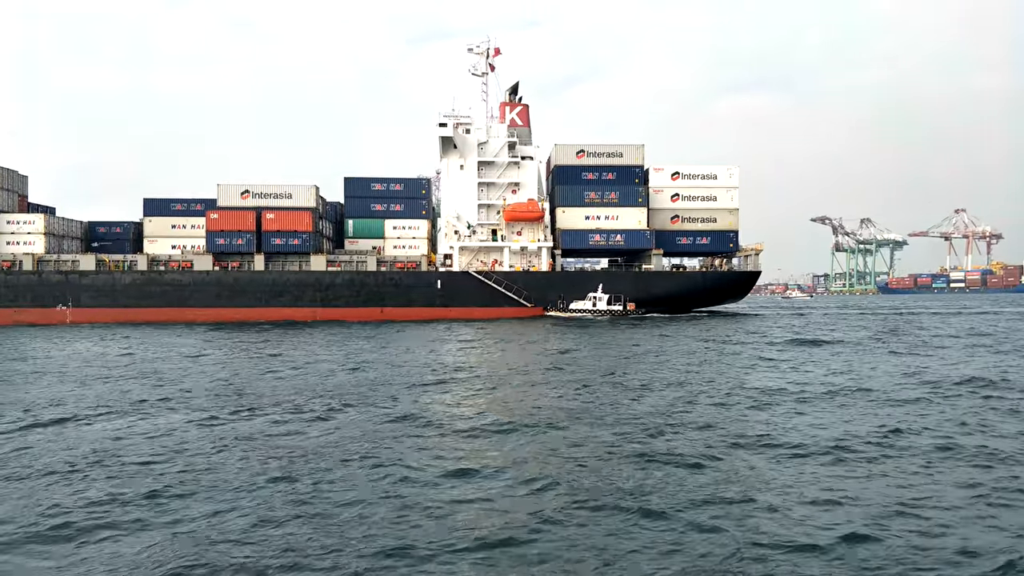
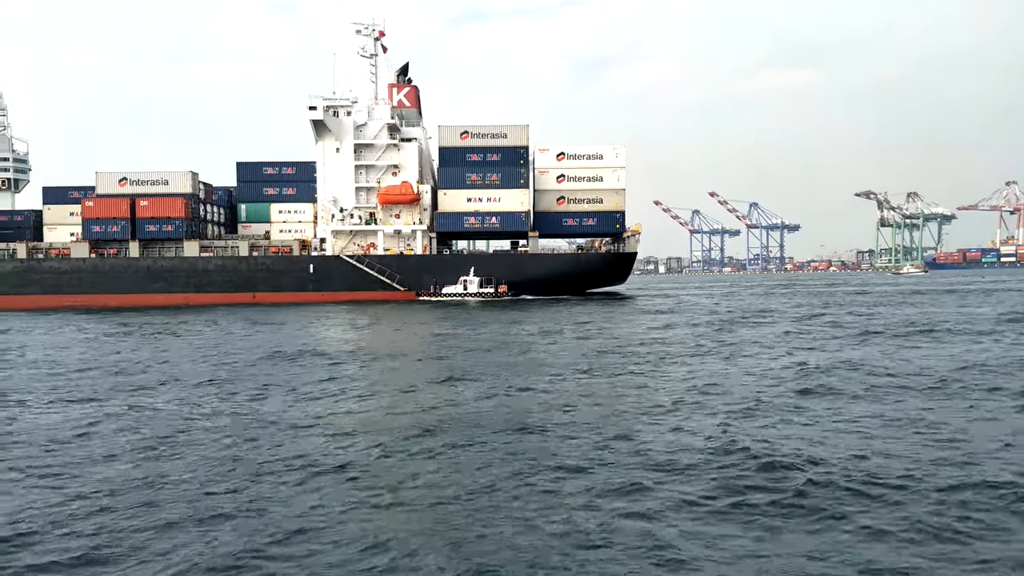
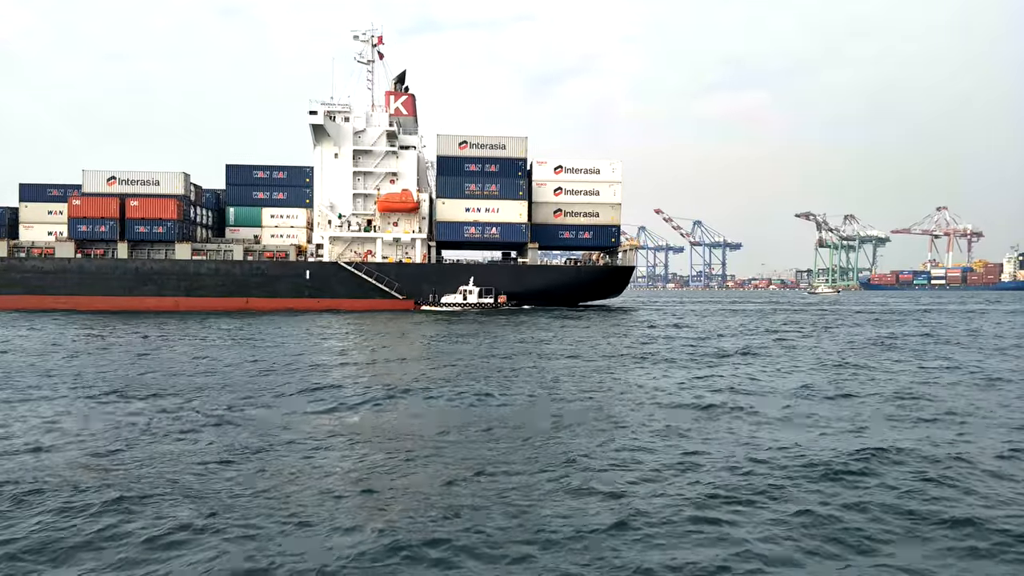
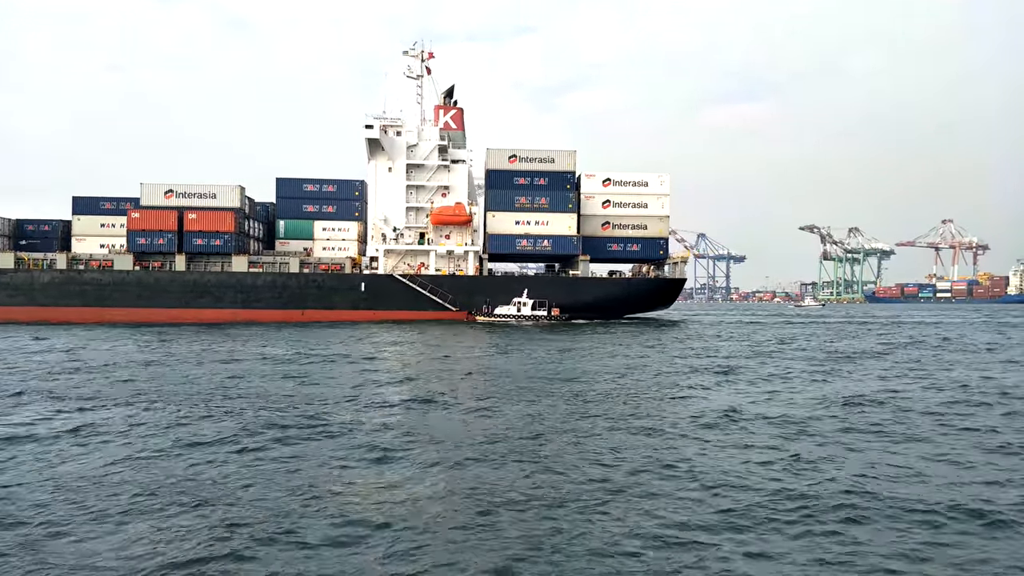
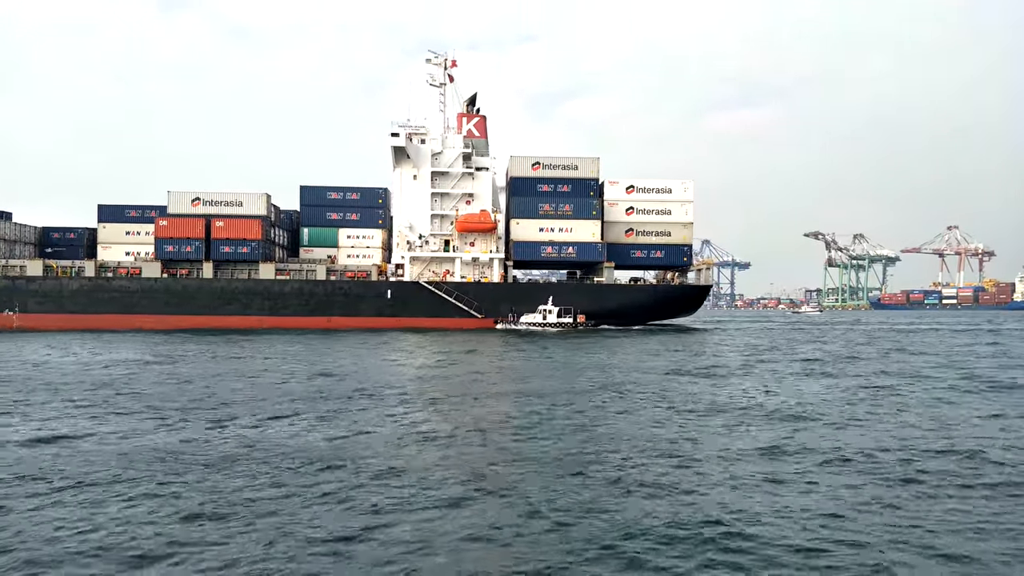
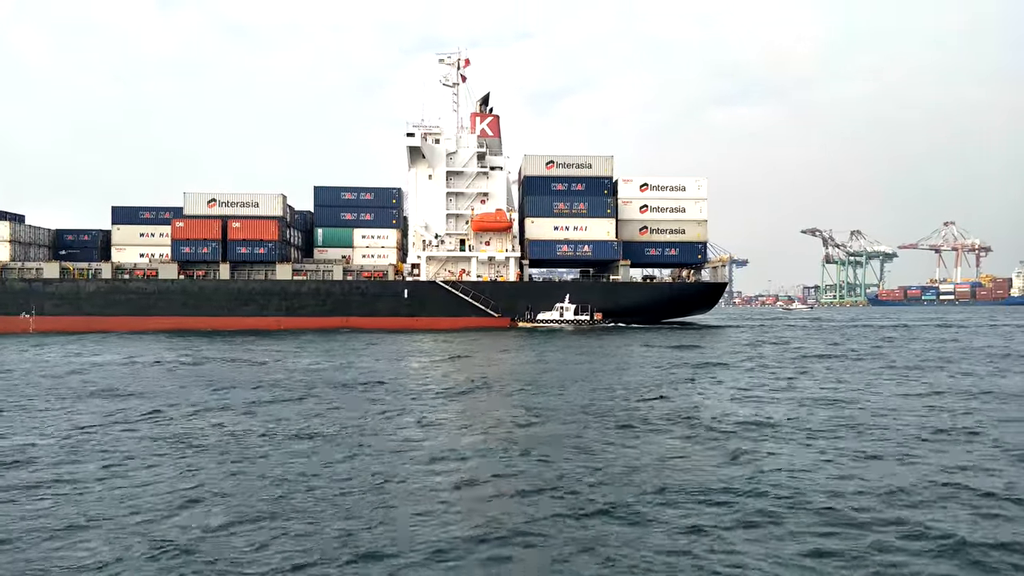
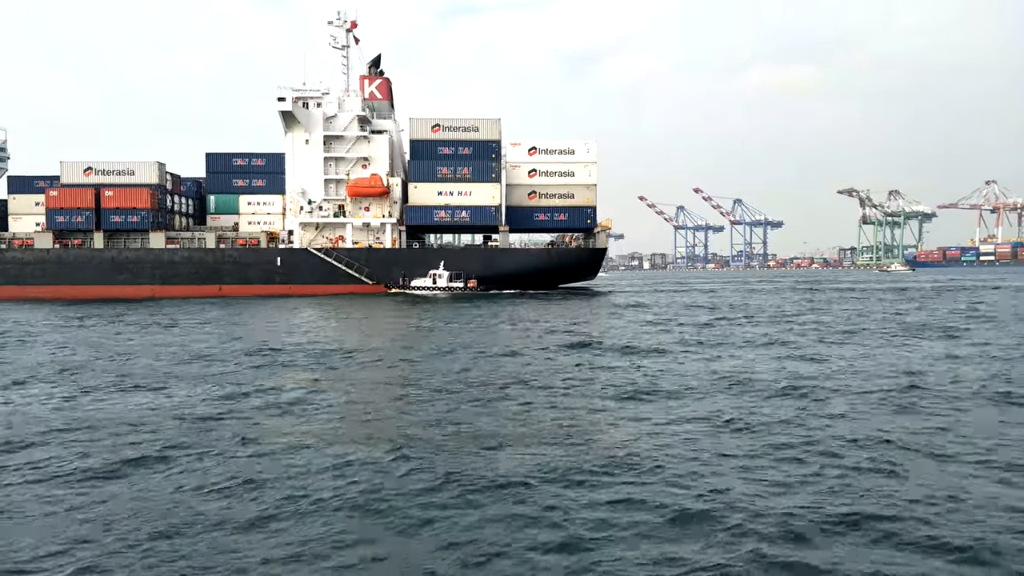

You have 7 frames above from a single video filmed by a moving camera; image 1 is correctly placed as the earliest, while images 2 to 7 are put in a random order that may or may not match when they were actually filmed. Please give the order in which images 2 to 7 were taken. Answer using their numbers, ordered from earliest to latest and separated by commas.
6, 5, 4, 3, 2, 7
